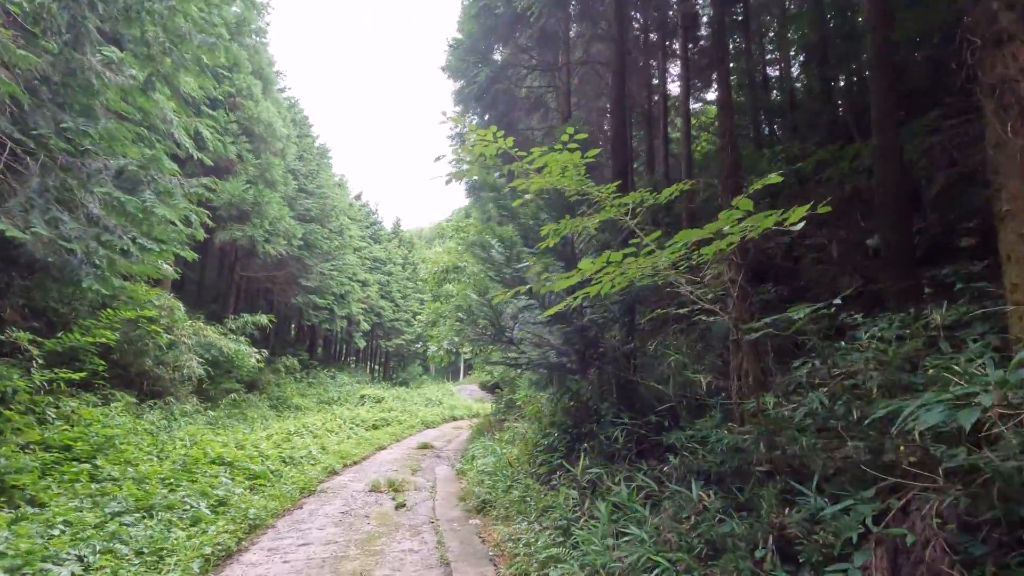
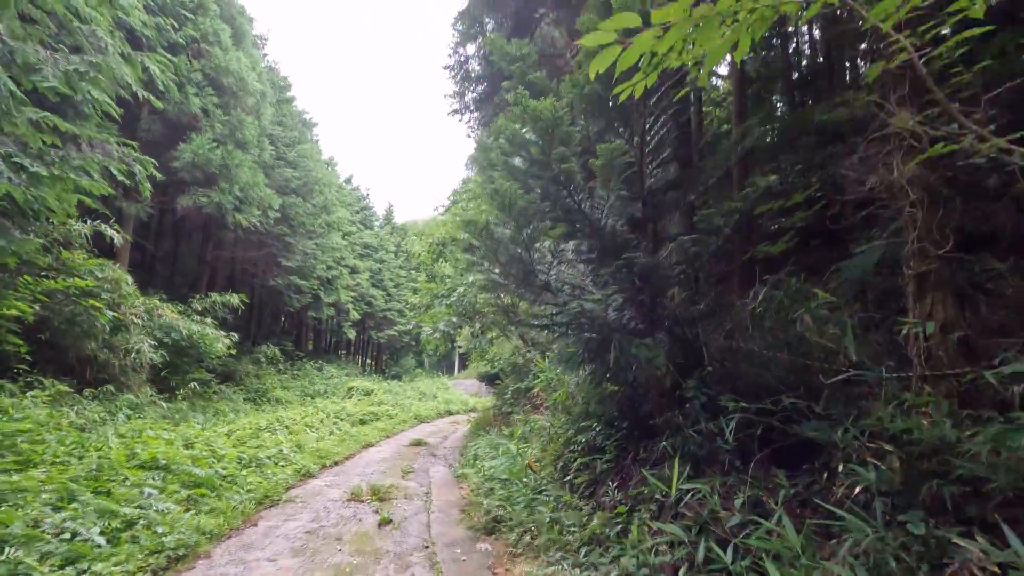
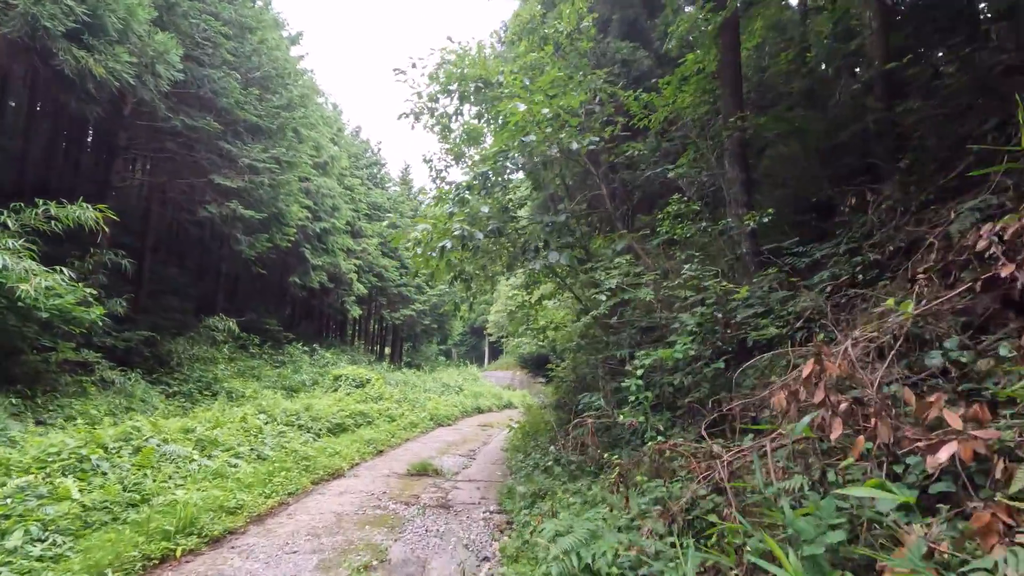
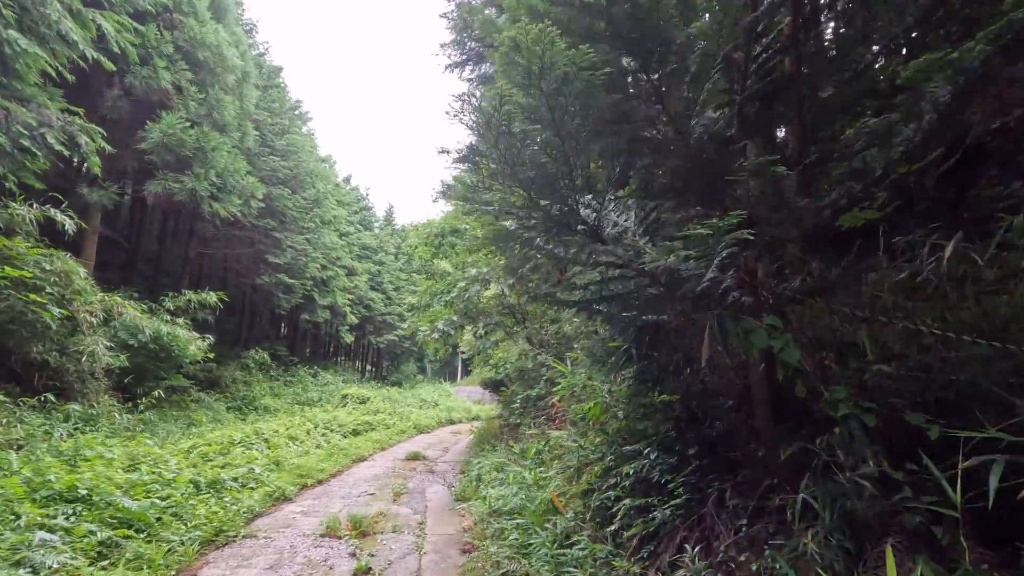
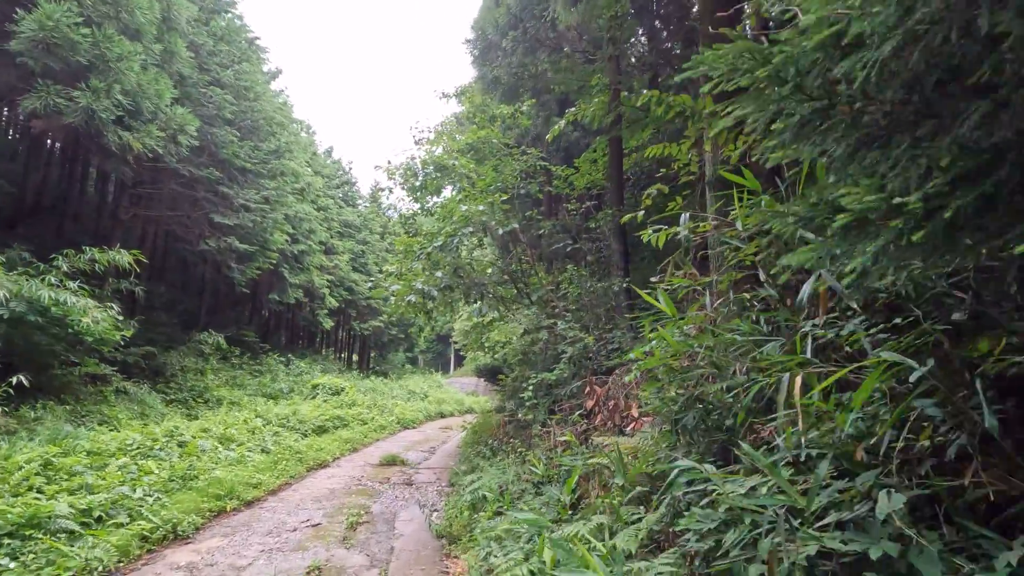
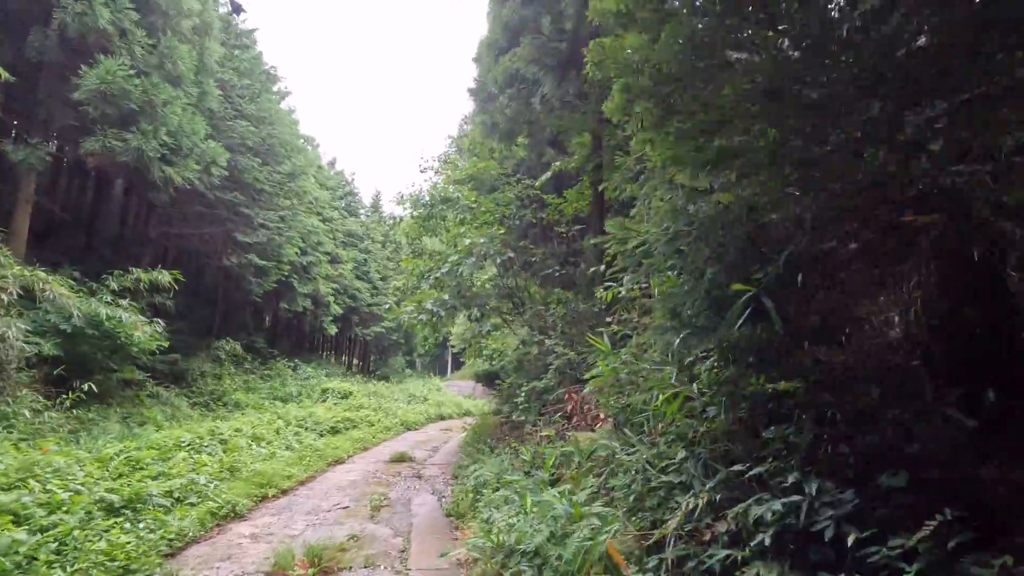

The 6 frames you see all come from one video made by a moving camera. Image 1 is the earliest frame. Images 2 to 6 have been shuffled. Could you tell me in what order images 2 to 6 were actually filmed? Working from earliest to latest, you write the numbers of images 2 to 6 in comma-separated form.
2, 4, 6, 5, 3
